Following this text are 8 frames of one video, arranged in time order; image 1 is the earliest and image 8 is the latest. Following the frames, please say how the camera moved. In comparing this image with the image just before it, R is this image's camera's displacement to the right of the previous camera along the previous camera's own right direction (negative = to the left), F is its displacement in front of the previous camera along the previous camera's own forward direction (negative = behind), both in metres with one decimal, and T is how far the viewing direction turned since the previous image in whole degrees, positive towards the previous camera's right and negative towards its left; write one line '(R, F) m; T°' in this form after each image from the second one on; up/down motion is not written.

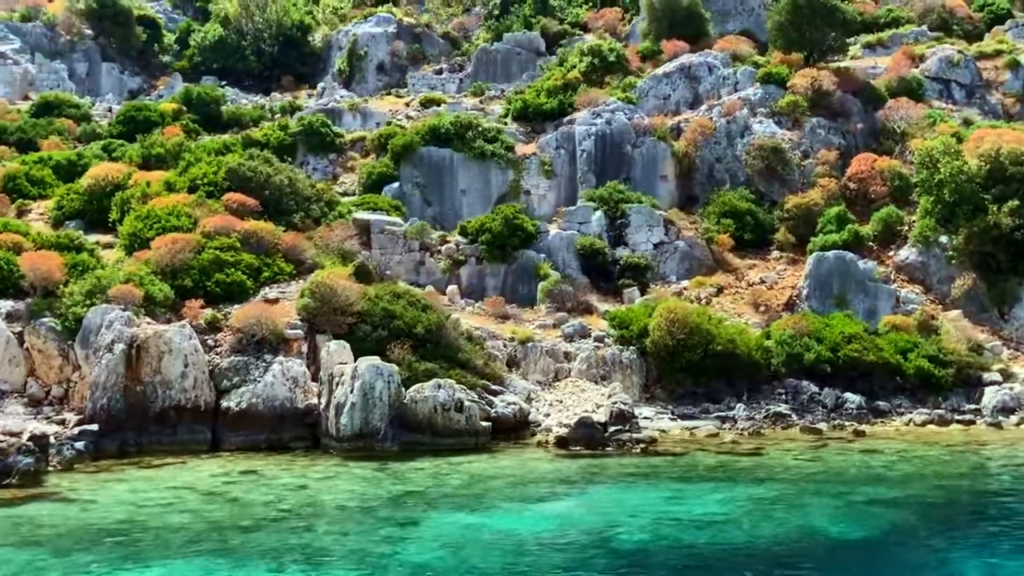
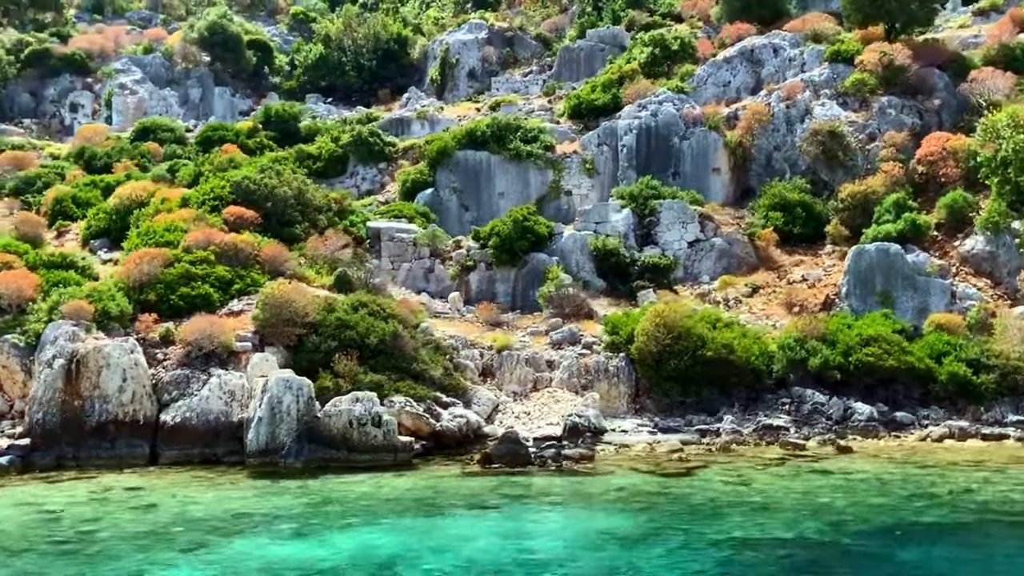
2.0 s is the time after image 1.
(+5.6, +1.9) m; -11°
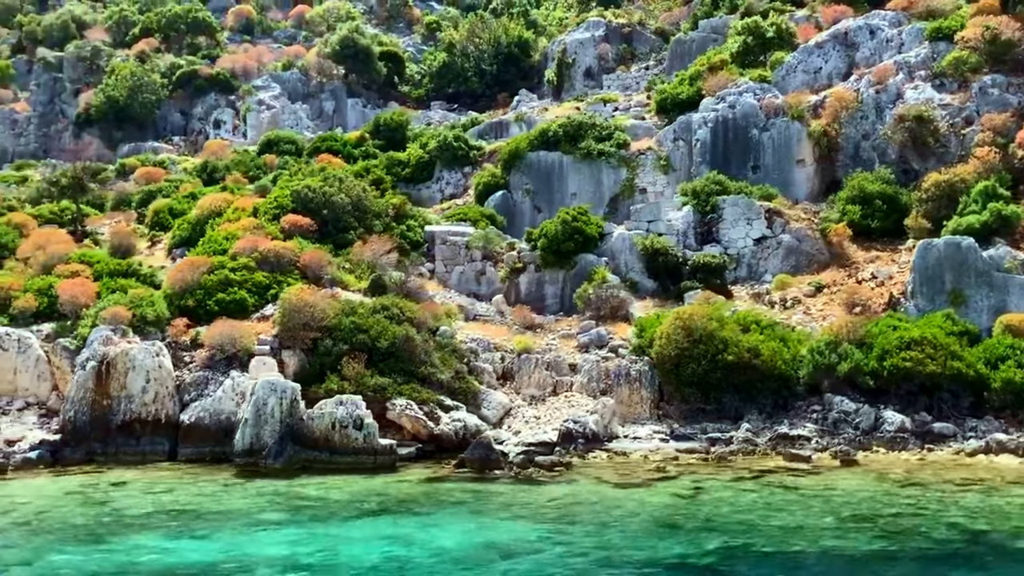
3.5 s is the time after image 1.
(+4.4, +0.7) m; -11°
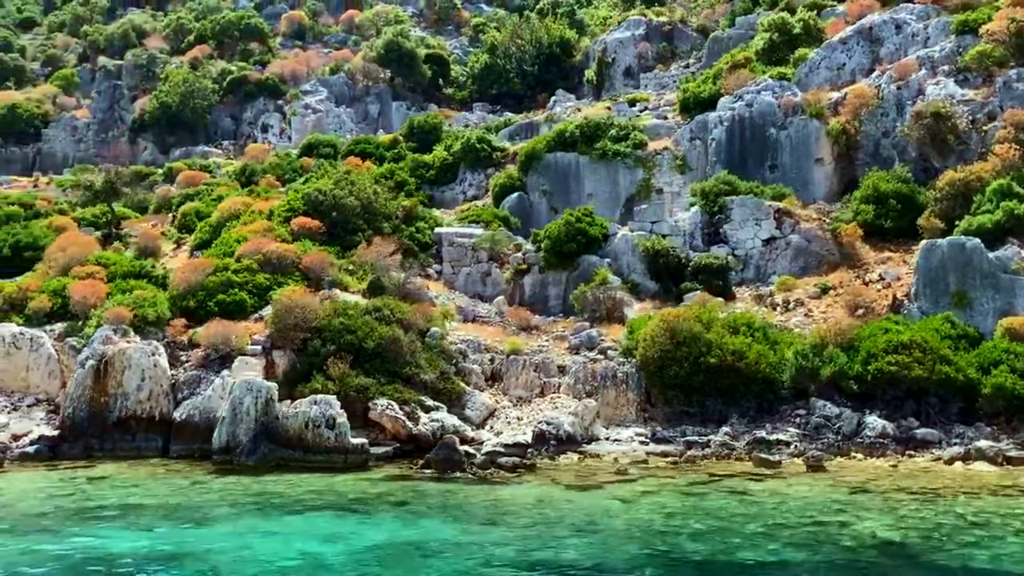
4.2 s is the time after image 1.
(+2.3, -0.1) m; -4°
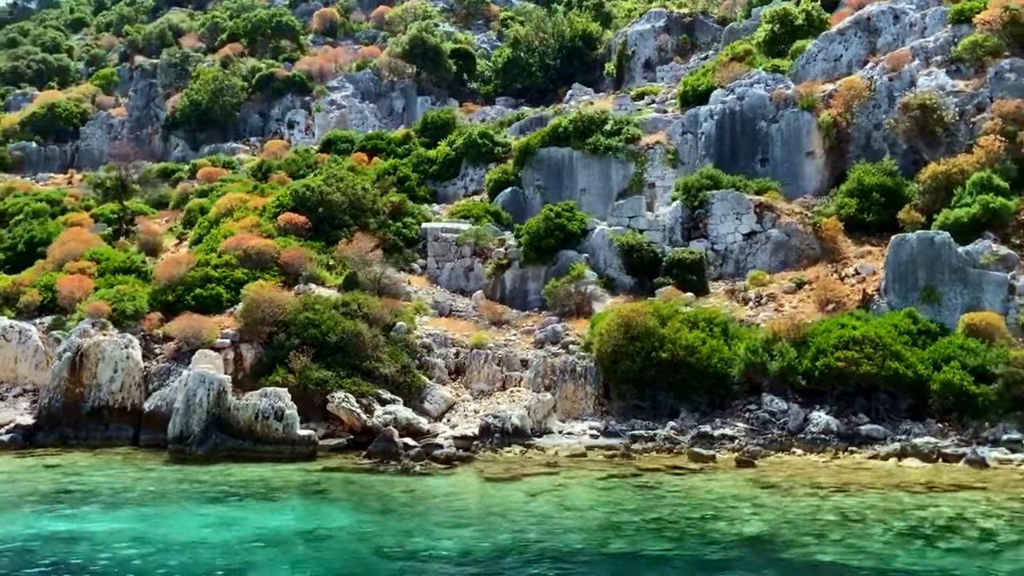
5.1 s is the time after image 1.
(+2.6, -0.3) m; -3°
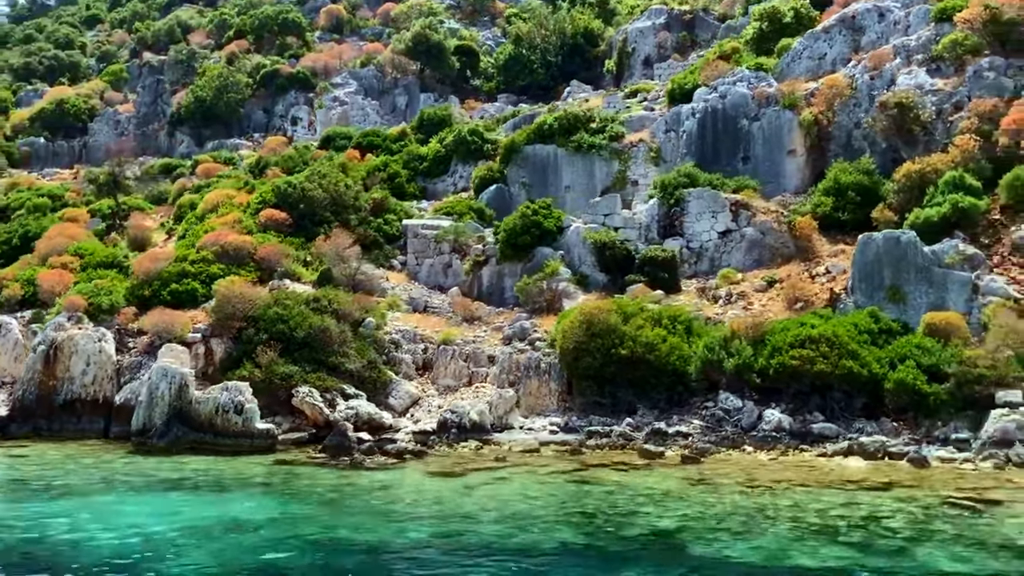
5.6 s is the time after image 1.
(+1.5, -0.2) m; -1°
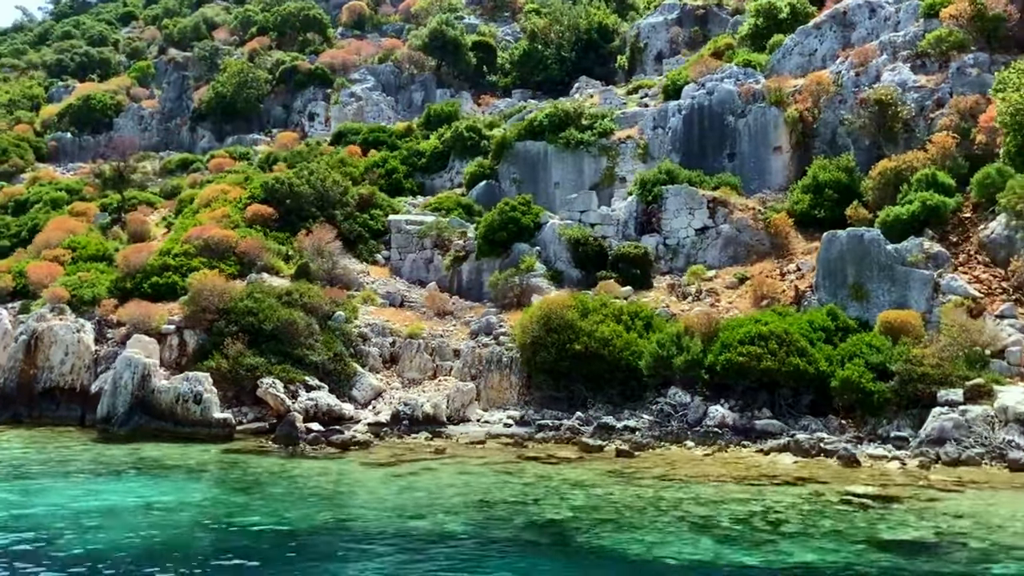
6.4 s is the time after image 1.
(+2.2, -0.4) m; -2°
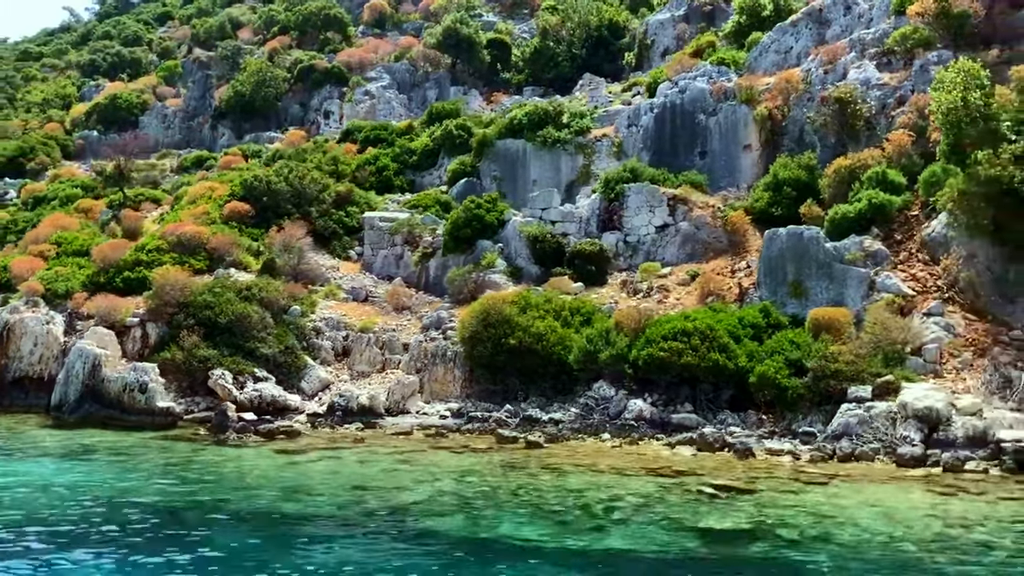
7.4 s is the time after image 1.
(+2.9, -0.6) m; -3°
